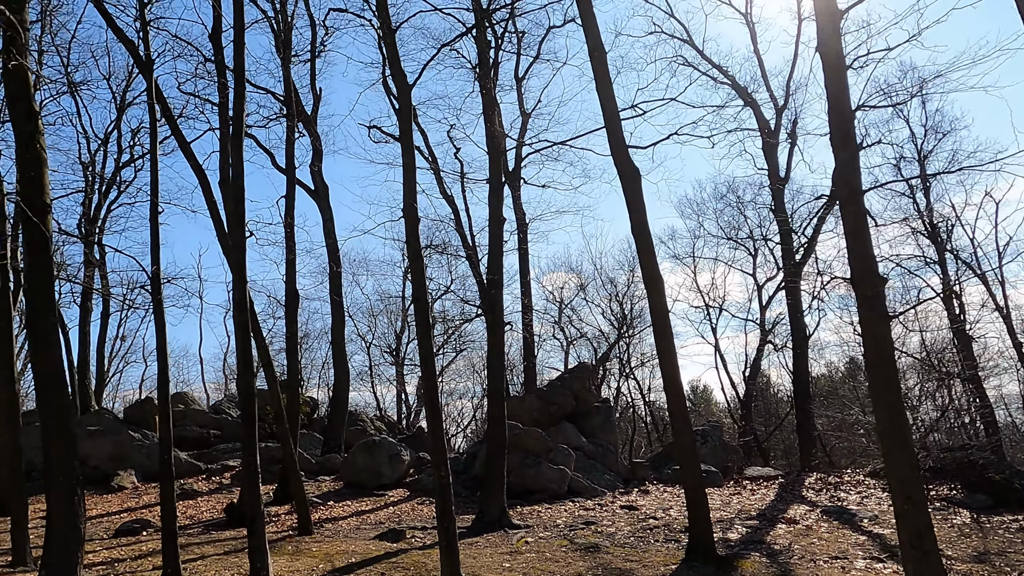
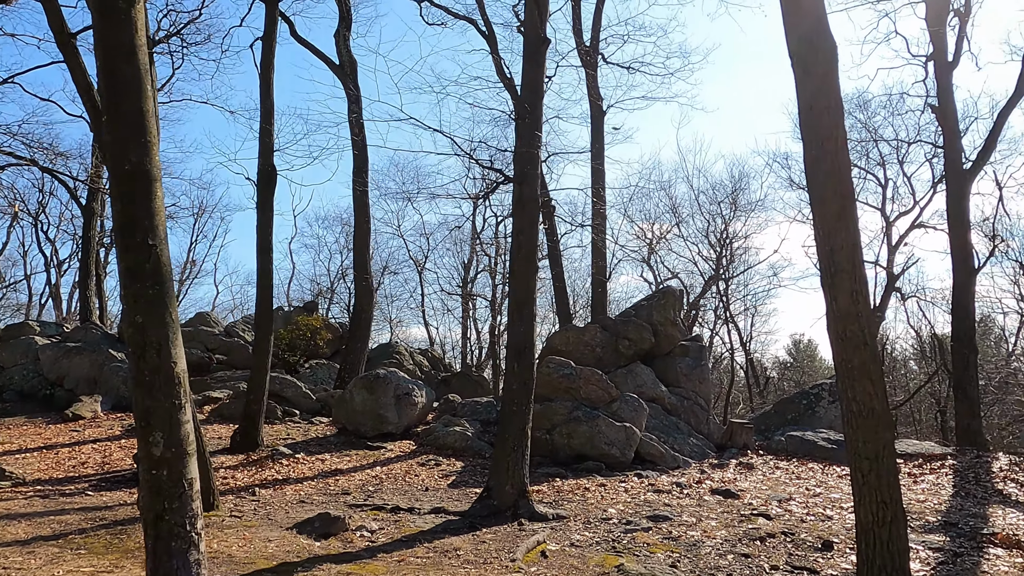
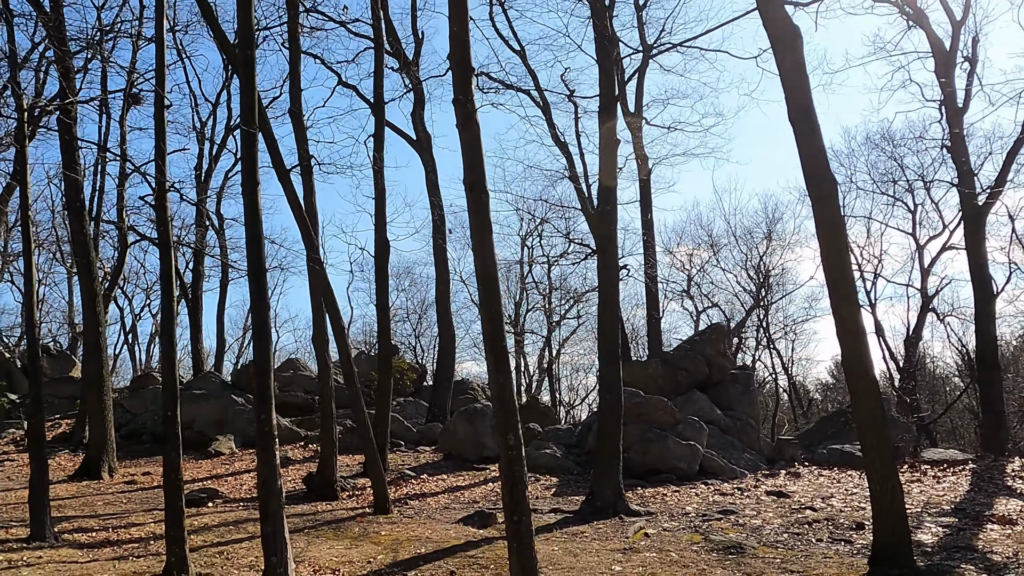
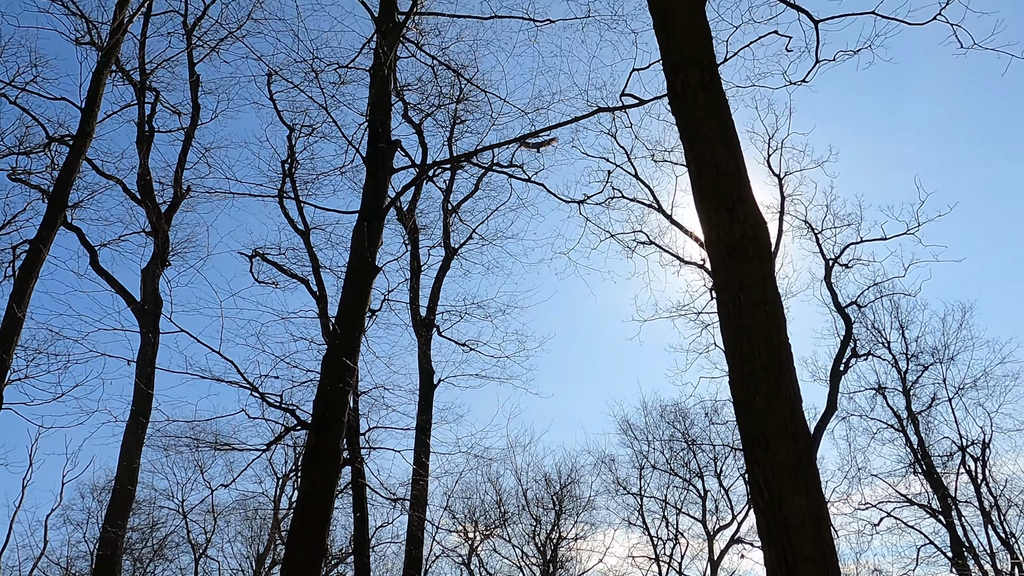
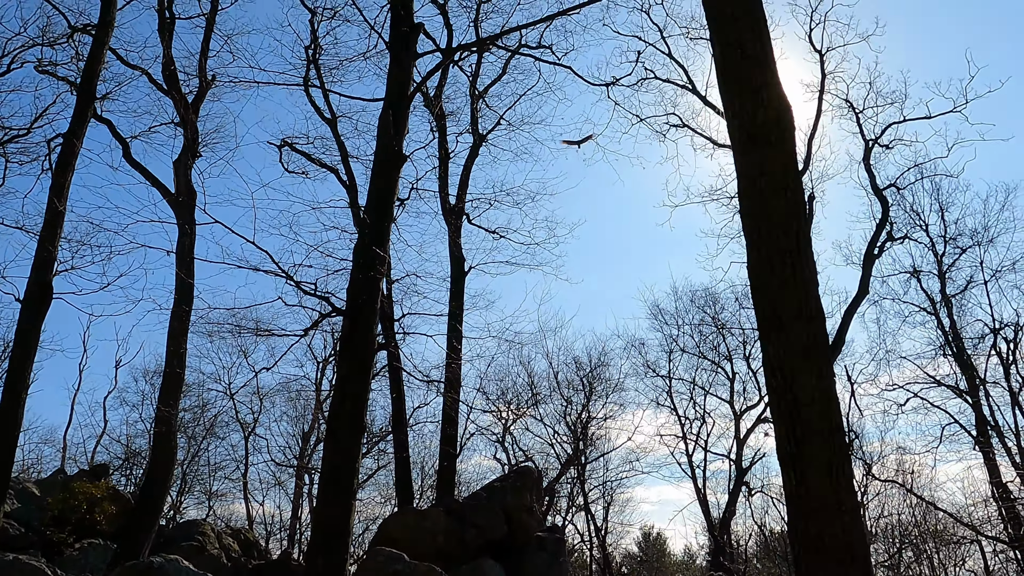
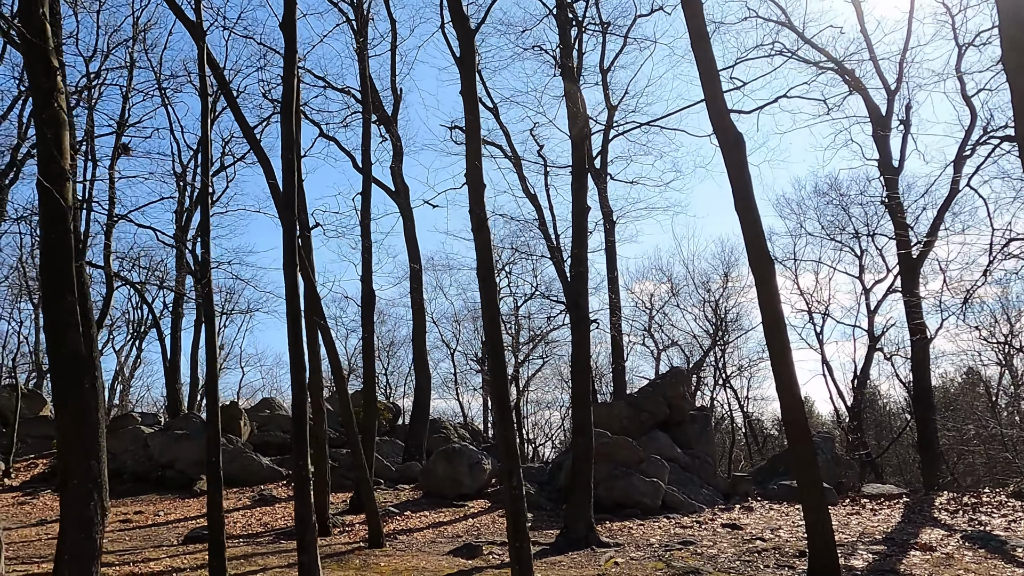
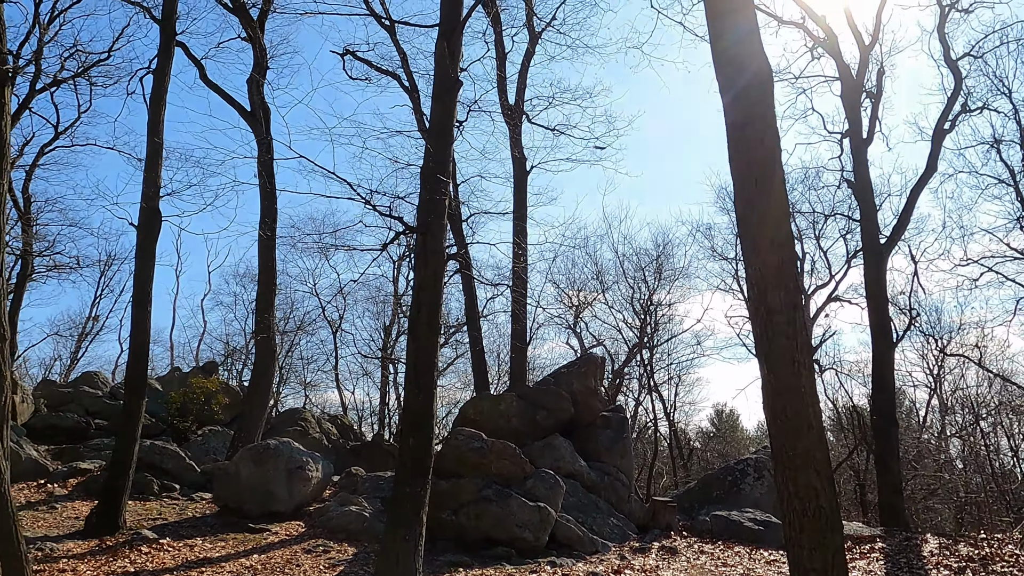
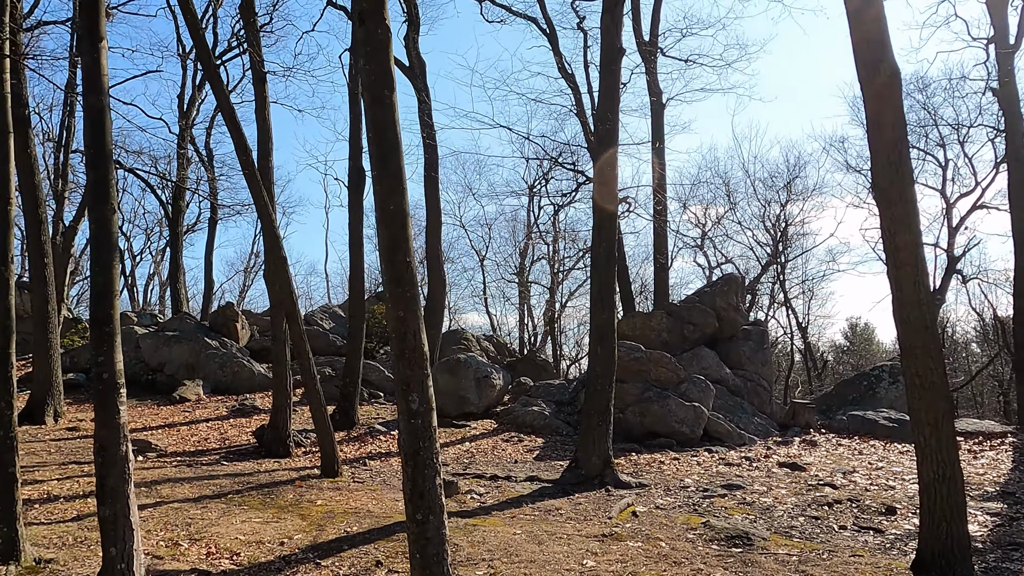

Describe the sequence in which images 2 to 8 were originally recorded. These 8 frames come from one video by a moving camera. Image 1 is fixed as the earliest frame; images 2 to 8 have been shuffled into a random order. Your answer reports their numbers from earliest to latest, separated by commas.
6, 3, 8, 2, 7, 5, 4
